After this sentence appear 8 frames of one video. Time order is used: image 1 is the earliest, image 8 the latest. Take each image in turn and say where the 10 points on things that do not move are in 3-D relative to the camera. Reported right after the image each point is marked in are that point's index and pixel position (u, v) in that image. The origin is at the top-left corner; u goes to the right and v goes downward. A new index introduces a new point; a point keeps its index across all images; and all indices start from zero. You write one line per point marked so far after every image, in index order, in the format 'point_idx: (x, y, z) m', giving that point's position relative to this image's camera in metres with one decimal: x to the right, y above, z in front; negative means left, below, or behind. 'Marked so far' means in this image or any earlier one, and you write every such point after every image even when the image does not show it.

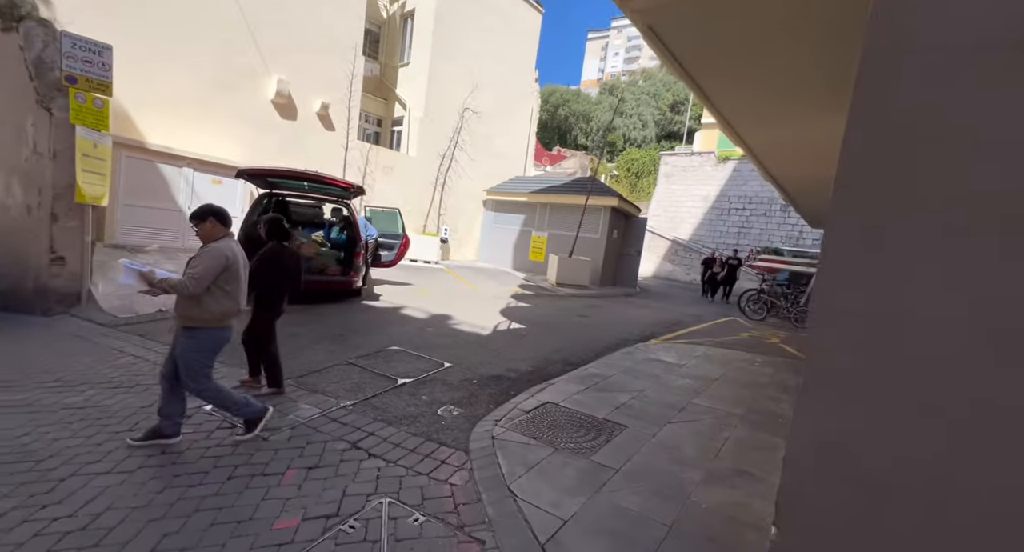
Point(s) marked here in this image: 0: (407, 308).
0: (-2.2, -0.7, +8.7) m
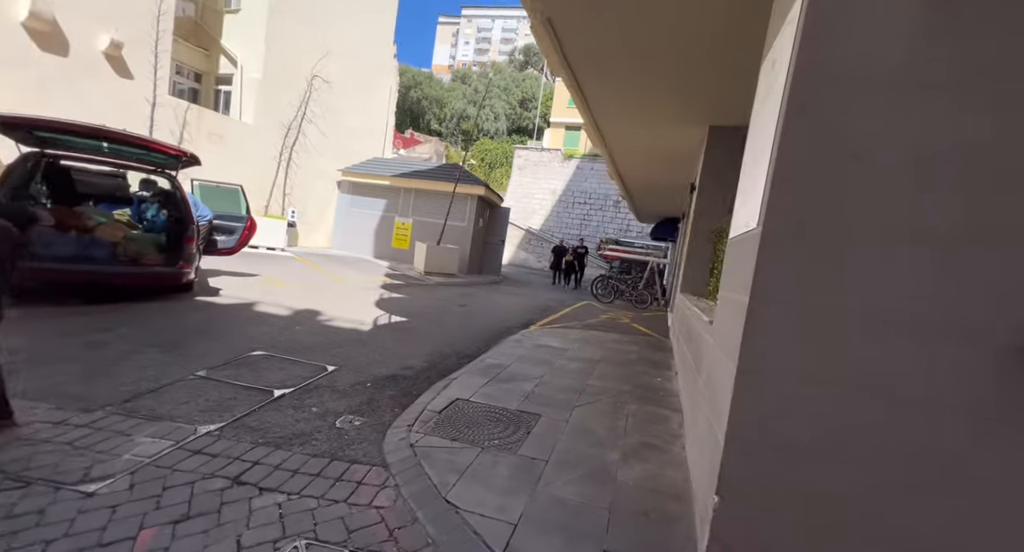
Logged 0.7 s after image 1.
0: (-4.5, -0.5, +7.4) m
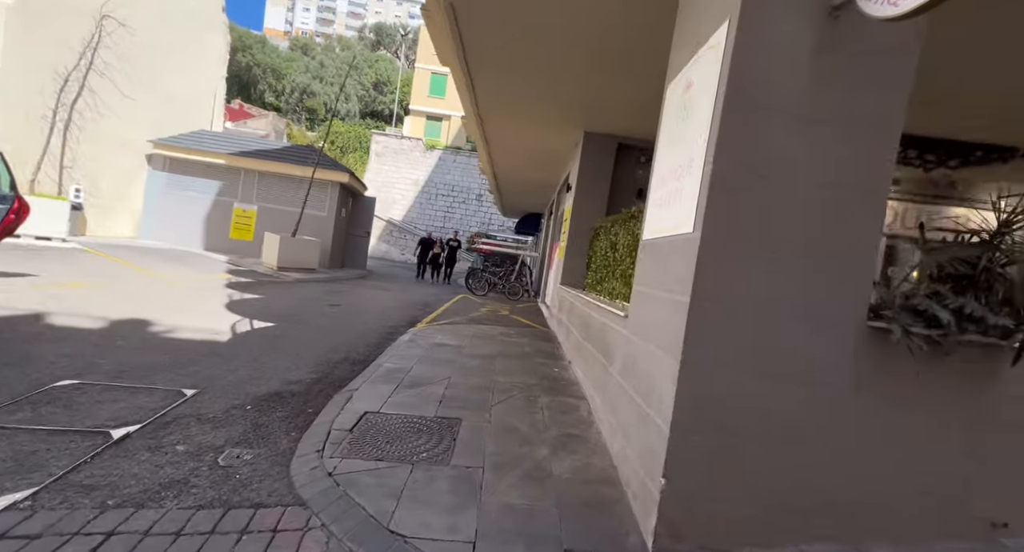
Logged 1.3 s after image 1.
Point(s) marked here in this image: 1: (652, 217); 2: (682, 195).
0: (-6.1, -0.5, +5.5) m
1: (+1.0, +0.4, +2.9) m
2: (+1.0, +0.5, +2.4) m
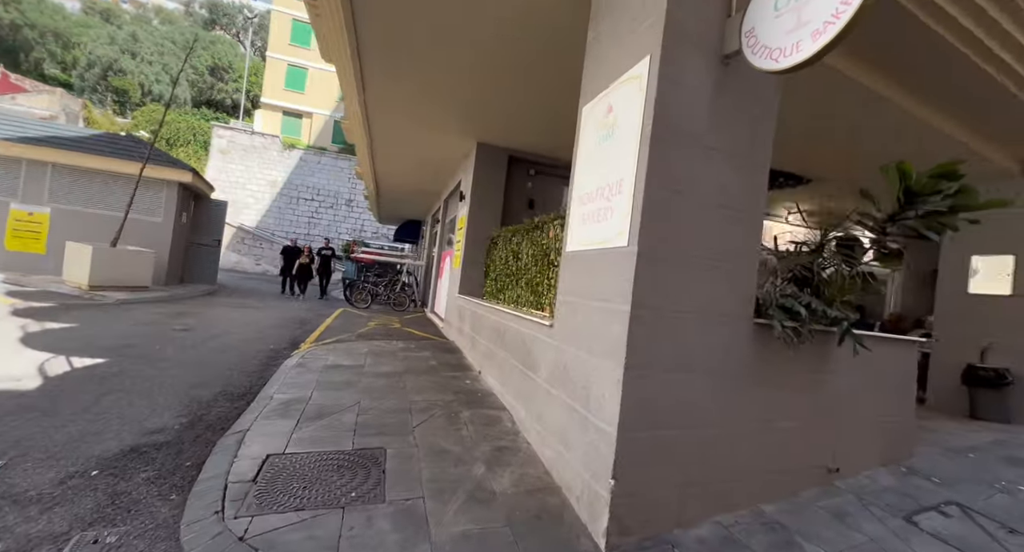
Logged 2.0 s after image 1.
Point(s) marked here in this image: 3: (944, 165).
0: (-7.0, -0.8, +3.5) m
1: (+0.5, +0.4, +3.1) m
2: (+0.6, +0.4, +2.7) m
3: (+3.5, +0.9, +3.3) m
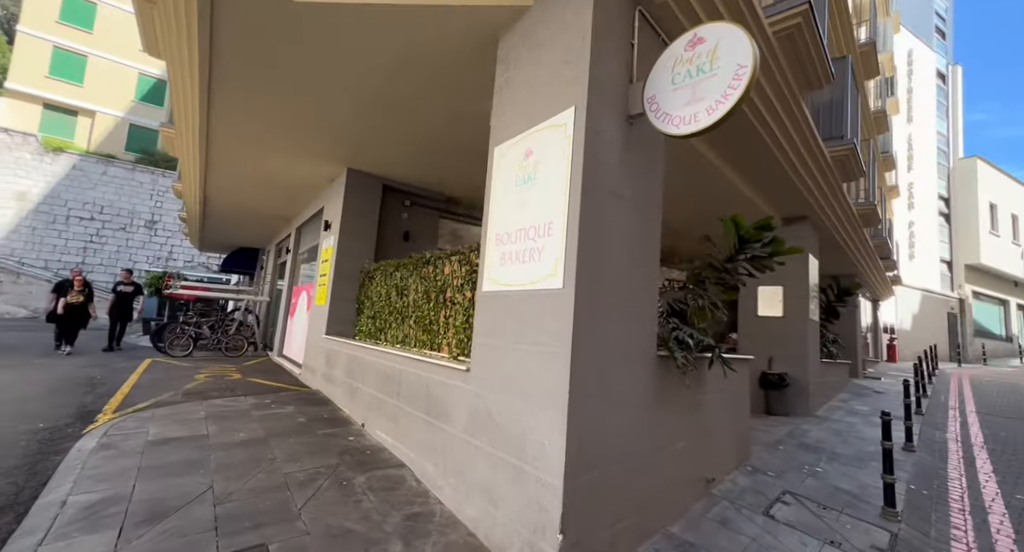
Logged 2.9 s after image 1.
0: (-7.3, -1.2, +0.7) m
1: (-0.1, +0.1, +3.0) m
2: (+0.2, +0.2, +2.7) m
3: (+2.6, +0.6, +4.3) m
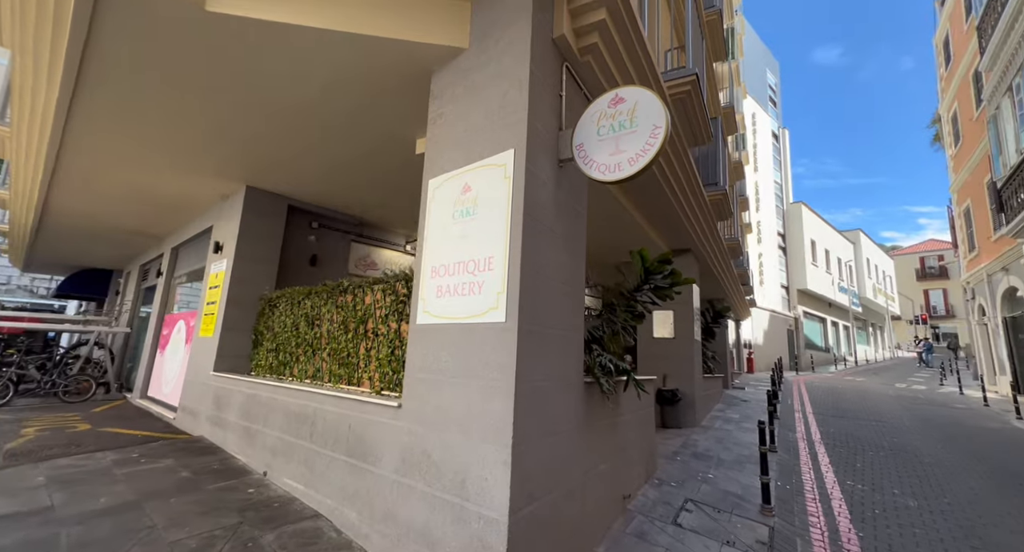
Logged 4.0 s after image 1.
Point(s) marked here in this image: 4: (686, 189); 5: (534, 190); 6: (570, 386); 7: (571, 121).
0: (-7.1, -1.2, -0.9) m
1: (-0.6, -0.2, +3.0) m
2: (-0.2, -0.1, +2.7) m
3: (+1.8, +0.3, +4.8) m
4: (+2.6, +1.3, +6.2) m
5: (+0.1, +0.6, +2.8) m
6: (+0.4, -0.8, +3.0) m
7: (+0.5, +1.3, +3.3) m
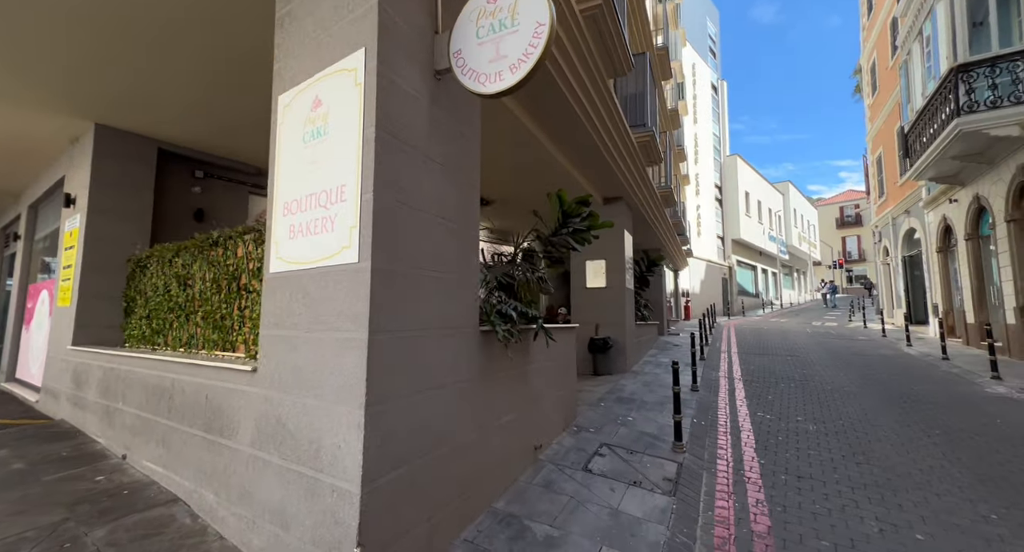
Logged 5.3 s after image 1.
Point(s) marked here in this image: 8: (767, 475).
0: (-7.3, -1.4, -2.0) m
1: (-1.4, +0.2, +2.5) m
2: (-1.0, +0.3, +2.2) m
3: (+0.8, +0.9, +4.5) m
4: (+1.4, +2.1, +5.8) m
5: (-0.6, +0.9, +2.3) m
6: (-0.4, -0.4, +2.7) m
7: (-0.4, +1.7, +2.8) m
8: (+2.4, -1.9, +3.9) m
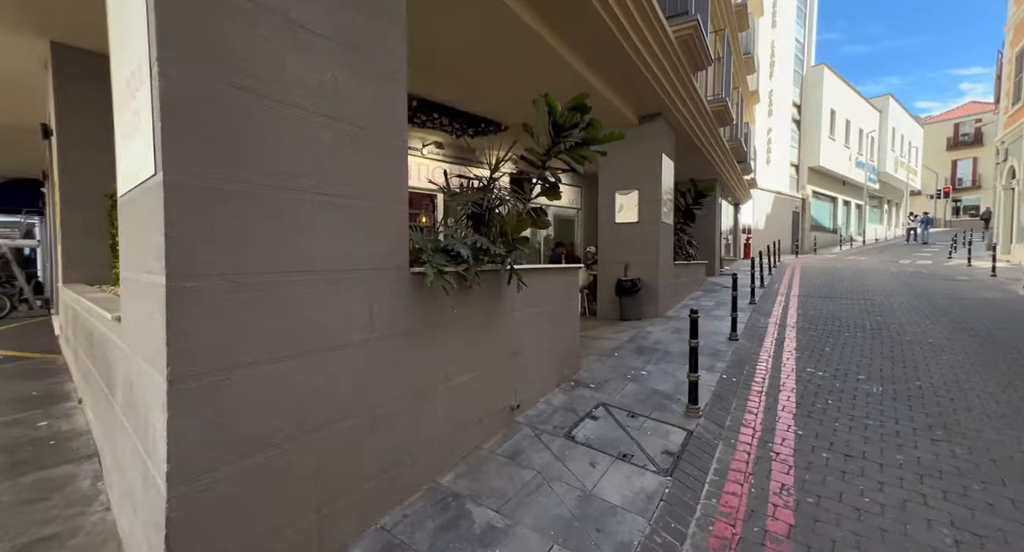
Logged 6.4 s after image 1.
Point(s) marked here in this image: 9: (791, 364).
0: (-8.2, -1.7, -1.5) m
1: (-1.8, +0.5, +1.9) m
2: (-1.4, +0.6, +1.6) m
3: (+0.6, +1.5, +3.5) m
4: (+1.3, +2.9, +4.5) m
5: (-1.1, +1.2, +1.5) m
6: (-0.7, 0.0, +2.0) m
7: (-0.8, +2.1, +1.9) m
8: (+2.2, -1.3, +3.1) m
9: (+3.4, -1.1, +5.0) m
